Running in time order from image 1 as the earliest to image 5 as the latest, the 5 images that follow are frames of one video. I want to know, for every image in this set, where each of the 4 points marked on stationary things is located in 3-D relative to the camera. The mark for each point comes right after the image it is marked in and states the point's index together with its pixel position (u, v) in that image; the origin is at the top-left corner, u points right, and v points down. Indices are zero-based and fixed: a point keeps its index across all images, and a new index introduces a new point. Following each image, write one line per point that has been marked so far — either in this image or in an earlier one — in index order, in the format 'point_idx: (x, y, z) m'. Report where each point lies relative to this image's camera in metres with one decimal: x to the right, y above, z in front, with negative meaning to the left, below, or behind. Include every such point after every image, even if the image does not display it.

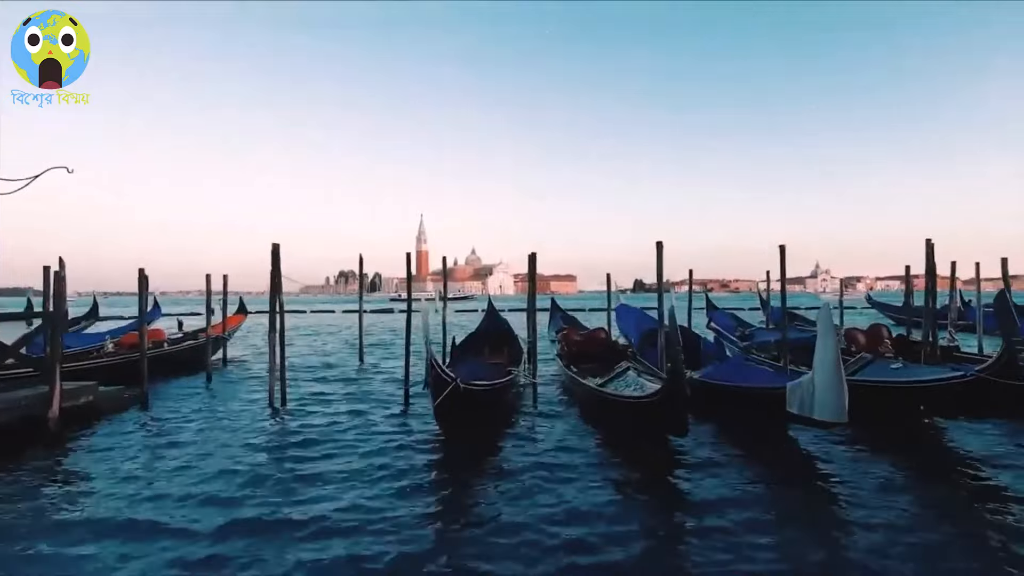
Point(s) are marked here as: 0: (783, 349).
0: (+6.3, -1.6, +14.4) m
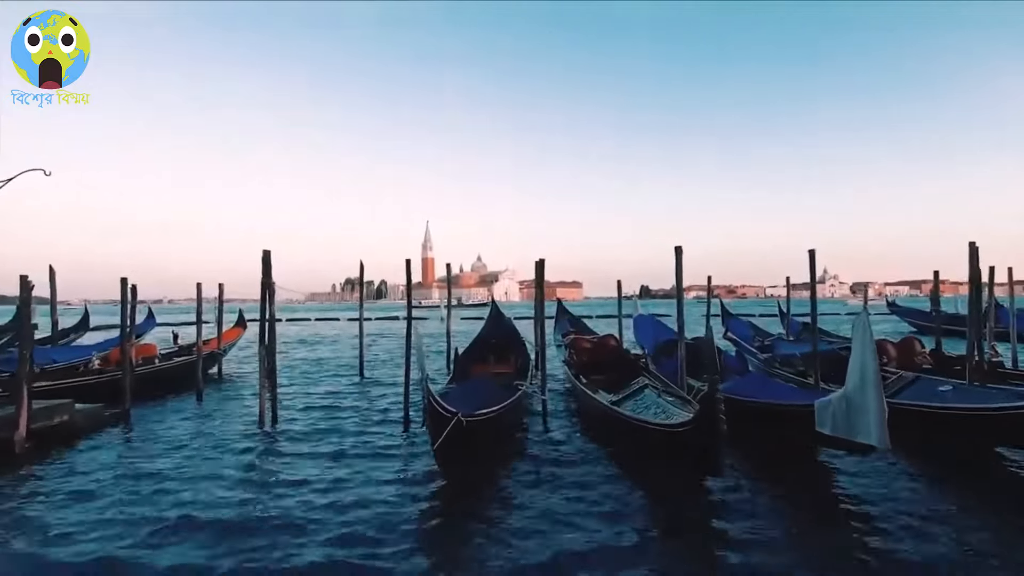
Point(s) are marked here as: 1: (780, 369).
0: (+6.5, -1.7, +13.5) m
1: (+6.5, -1.9, +15.0) m
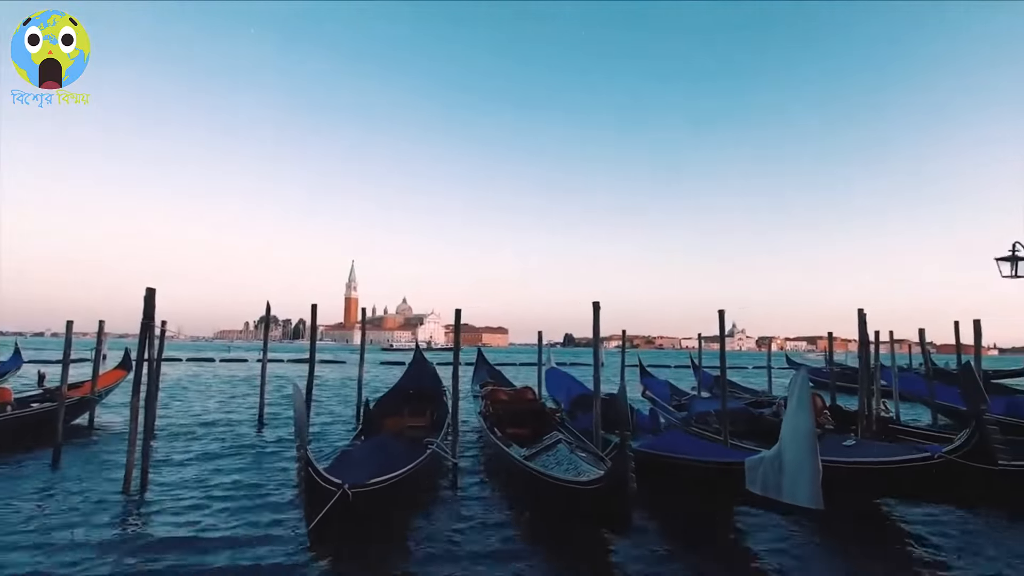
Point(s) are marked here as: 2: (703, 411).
0: (+4.6, -3.0, +13.7) m
1: (+4.3, -3.3, +15.2) m
2: (+4.8, -3.0, +15.8) m
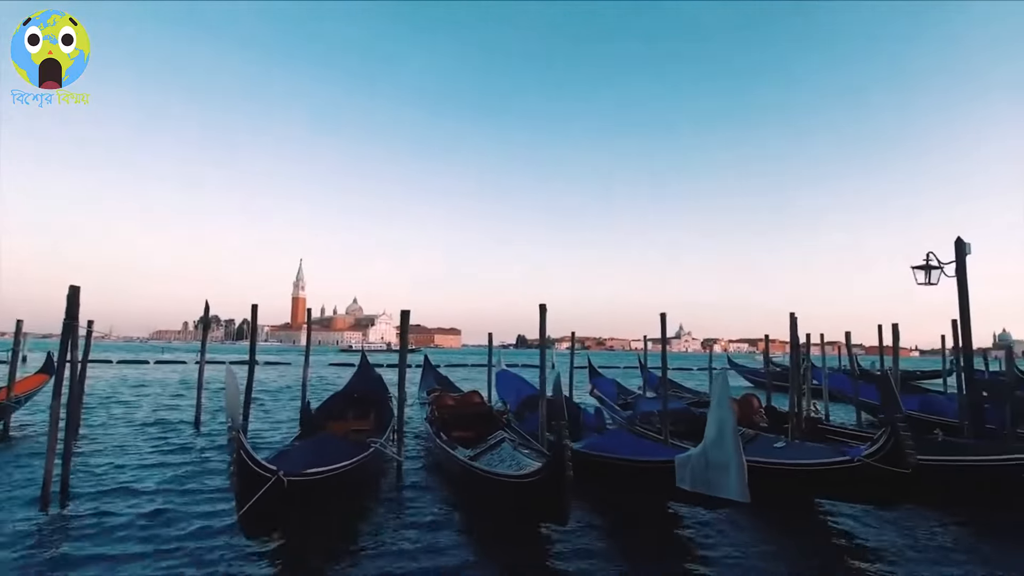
0: (+3.3, -3.0, +14.0) m
1: (+3.0, -3.4, +15.5) m
2: (+3.4, -3.1, +16.1) m
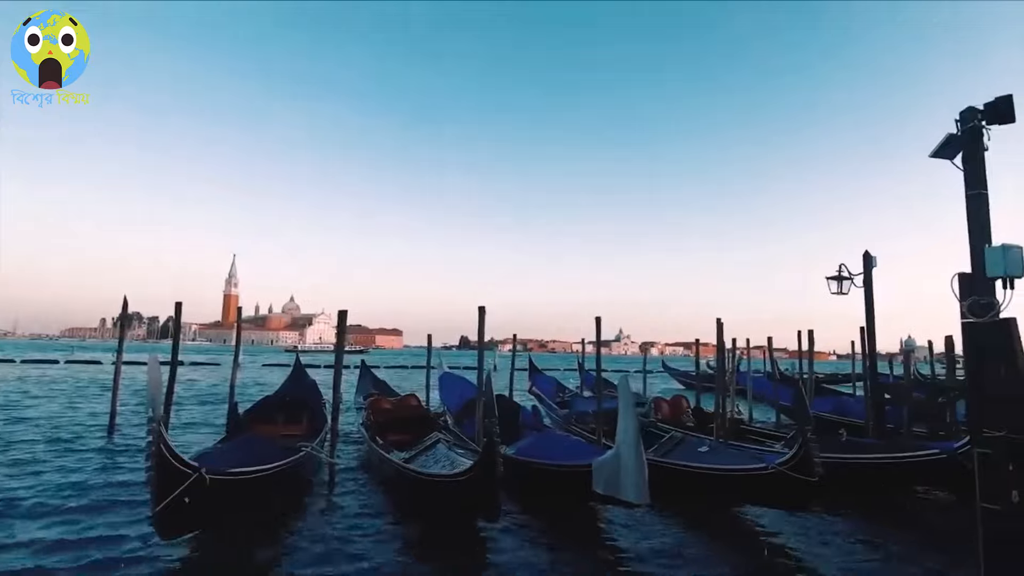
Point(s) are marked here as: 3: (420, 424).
0: (+1.9, -3.1, +14.3) m
1: (+1.4, -3.4, +15.6) m
2: (+1.7, -3.2, +16.4) m
3: (-2.3, -3.2, +15.2) m
